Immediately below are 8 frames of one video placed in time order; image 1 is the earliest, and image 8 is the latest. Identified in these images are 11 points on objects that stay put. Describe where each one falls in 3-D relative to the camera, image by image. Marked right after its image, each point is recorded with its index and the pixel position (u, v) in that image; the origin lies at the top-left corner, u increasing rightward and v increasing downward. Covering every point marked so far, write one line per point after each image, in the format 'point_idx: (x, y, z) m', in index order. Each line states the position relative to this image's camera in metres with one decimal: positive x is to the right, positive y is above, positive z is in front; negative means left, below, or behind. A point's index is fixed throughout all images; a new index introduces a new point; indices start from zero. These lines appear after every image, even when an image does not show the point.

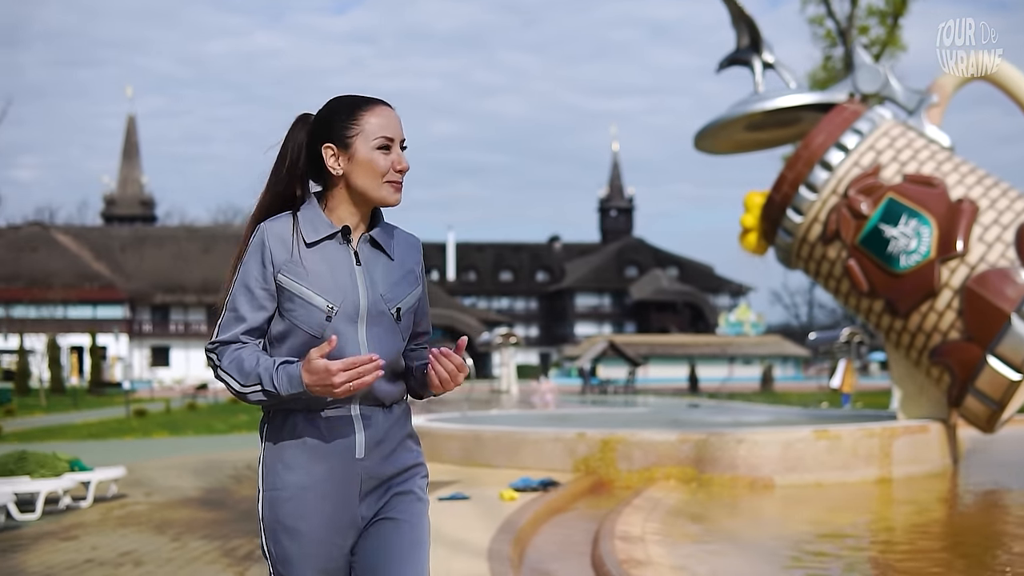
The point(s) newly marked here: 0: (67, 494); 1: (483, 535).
0: (-4.6, -2.1, +11.1) m
1: (-0.2, -1.6, +6.9) m
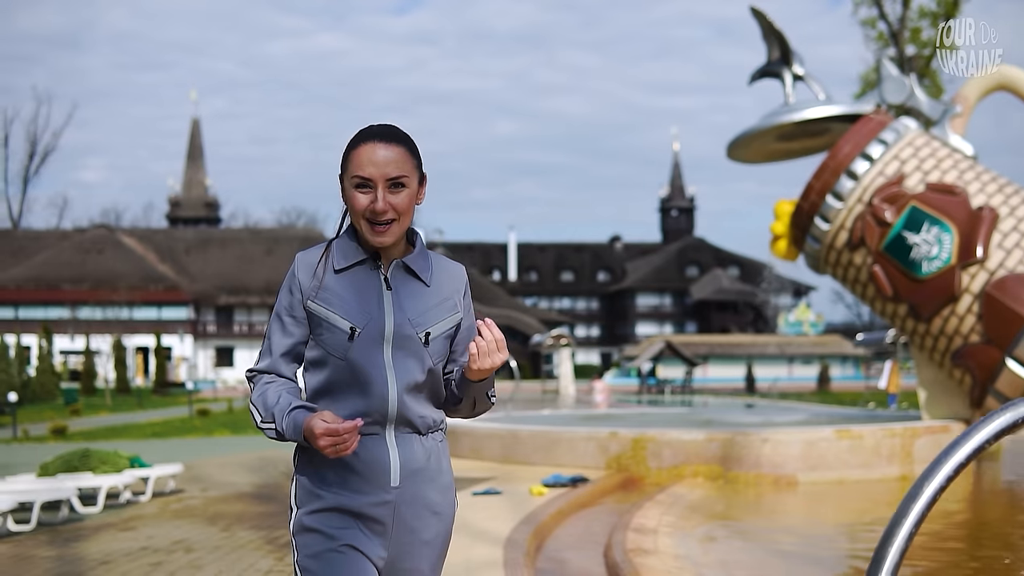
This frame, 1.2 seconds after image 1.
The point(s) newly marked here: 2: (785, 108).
0: (-4.2, -2.2, +11.8) m
1: (0.0, -1.6, +7.4) m
2: (+3.3, +2.1, +13.2) m
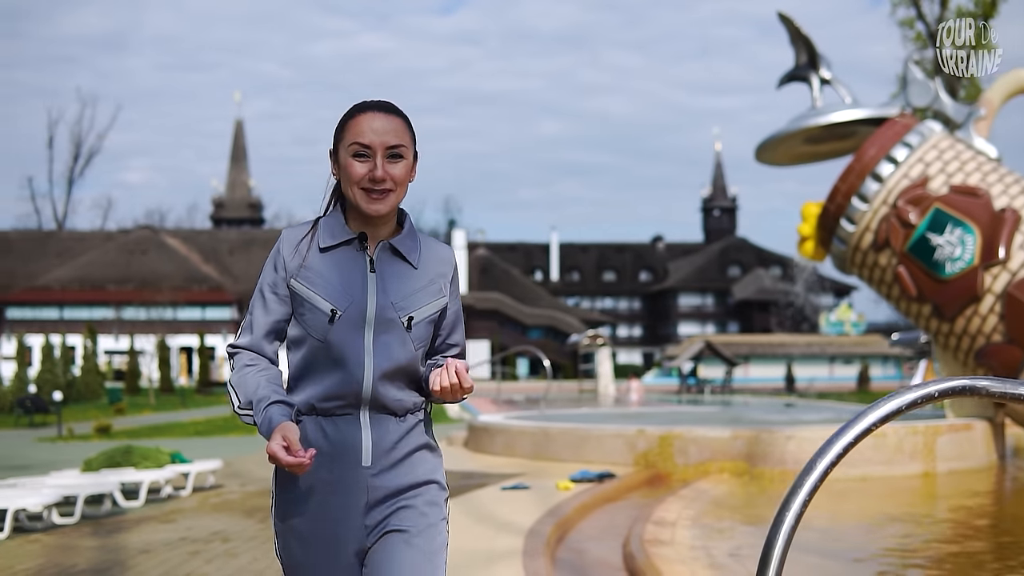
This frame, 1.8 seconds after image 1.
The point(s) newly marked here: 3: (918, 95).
0: (-3.9, -2.2, +12.2) m
1: (+0.1, -1.6, +7.6) m
2: (+3.7, +2.1, +13.3) m
3: (+4.8, +2.2, +12.9) m
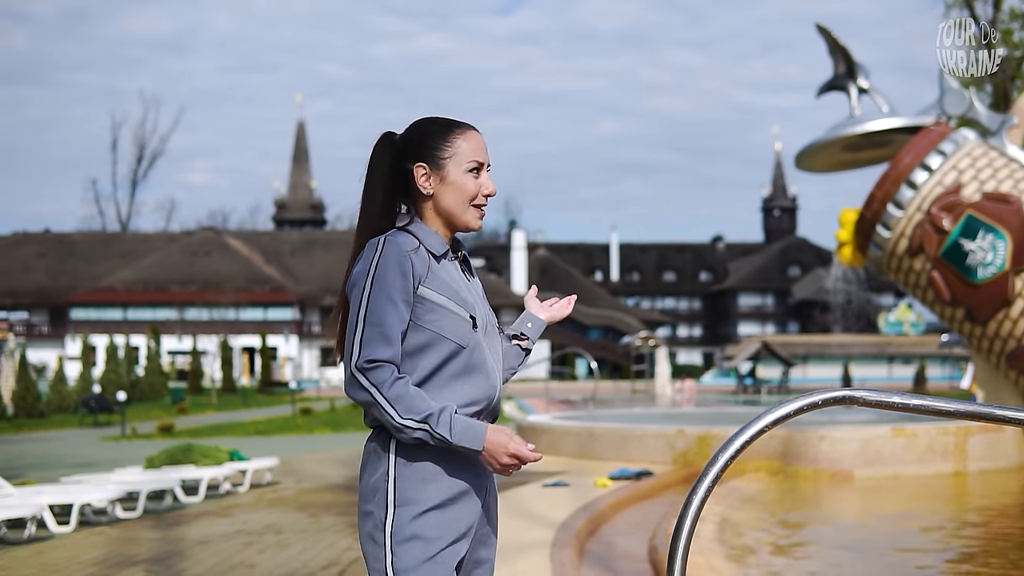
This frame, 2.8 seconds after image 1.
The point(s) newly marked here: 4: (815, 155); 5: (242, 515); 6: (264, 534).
0: (-3.4, -2.3, +12.8) m
1: (+0.4, -1.7, +8.0) m
2: (+4.2, +2.1, +13.5) m
3: (+5.3, +2.2, +13.0) m
4: (+3.9, +1.7, +13.9) m
5: (-2.5, -2.1, +10.1) m
6: (-1.9, -1.9, +8.3) m
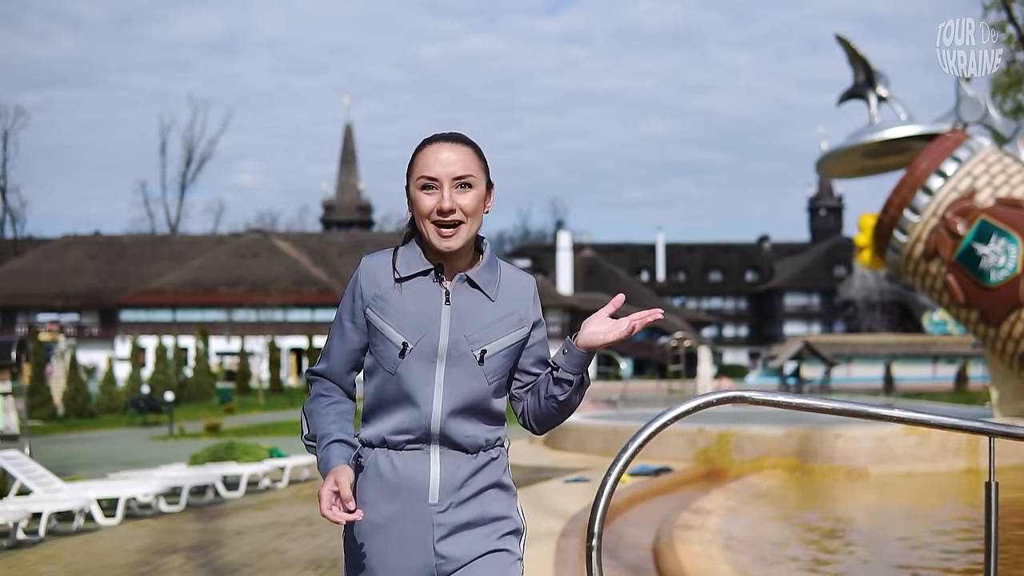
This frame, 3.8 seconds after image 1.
0: (-3.0, -2.3, +13.4) m
1: (+0.5, -1.7, +8.4) m
2: (+4.5, +2.0, +13.8) m
3: (+5.6, +2.2, +13.3) m
4: (+4.2, +1.7, +14.2) m
5: (-2.3, -2.2, +10.7) m
6: (-1.8, -1.9, +8.9) m
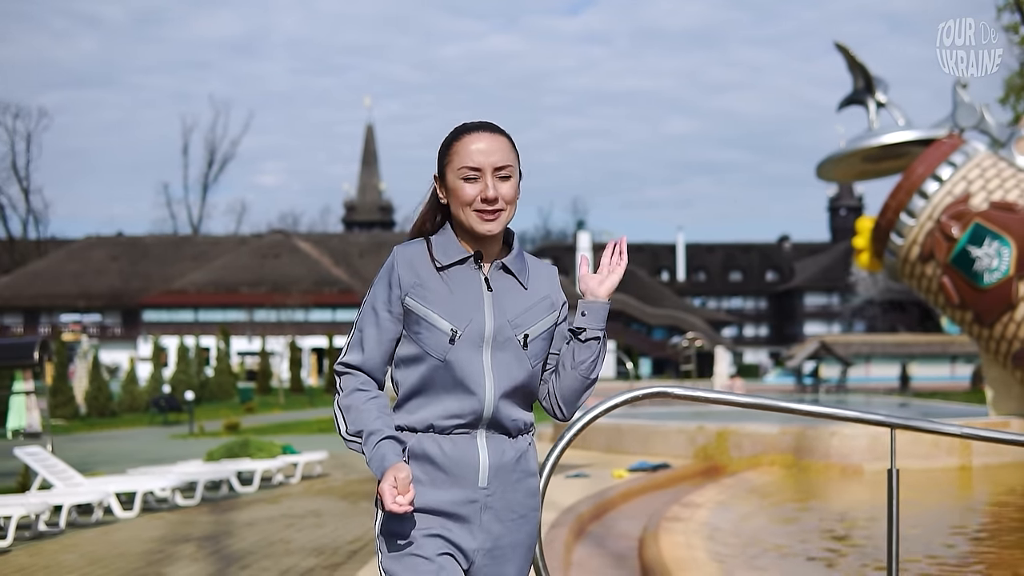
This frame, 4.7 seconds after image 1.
0: (-3.0, -2.3, +13.8) m
1: (+0.5, -1.7, +8.8) m
2: (+4.6, +2.0, +14.1) m
3: (+5.6, +2.1, +13.5) m
4: (+4.3, +1.7, +14.5) m
5: (-2.3, -2.2, +11.1) m
6: (-1.8, -2.0, +9.3) m
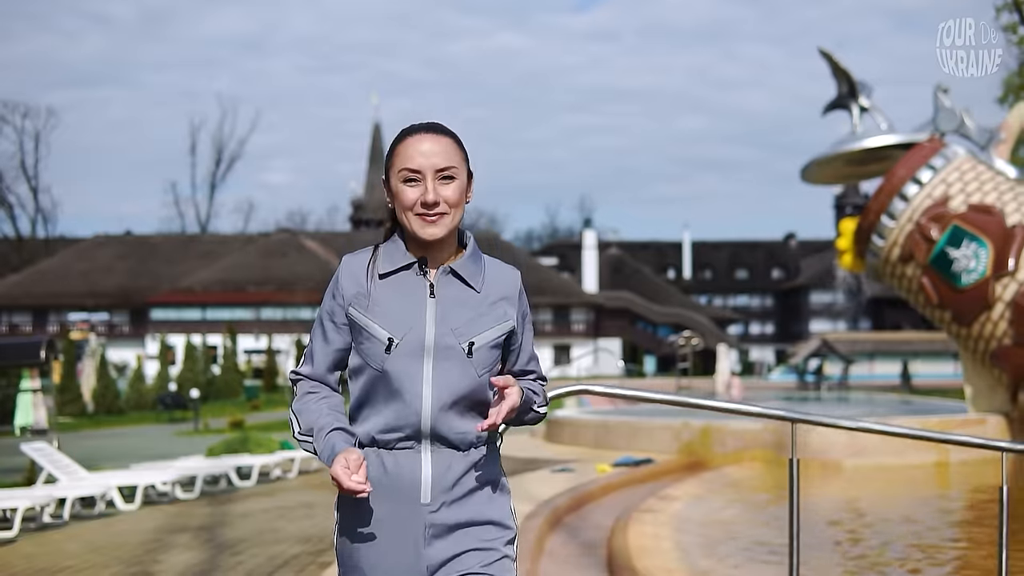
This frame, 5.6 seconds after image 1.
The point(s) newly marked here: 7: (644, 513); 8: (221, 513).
0: (-3.1, -2.3, +14.2) m
1: (+0.4, -1.7, +9.2) m
2: (+4.5, +2.0, +14.5) m
3: (+5.5, +2.1, +13.9) m
4: (+4.2, +1.7, +14.8) m
5: (-2.4, -2.2, +11.5) m
6: (-1.9, -2.0, +9.7) m
7: (+1.0, -1.7, +8.2) m
8: (-2.7, -2.0, +9.9) m
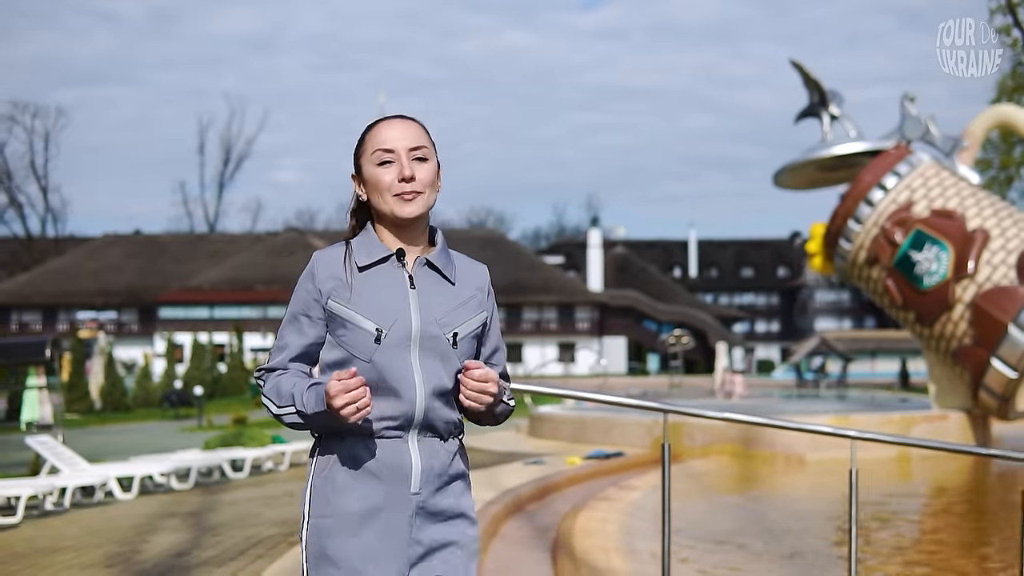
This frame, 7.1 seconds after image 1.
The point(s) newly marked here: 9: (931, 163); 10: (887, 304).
0: (-3.3, -2.3, +14.8) m
1: (+0.1, -1.8, +9.8) m
2: (+4.3, +2.0, +15.0) m
3: (+5.3, +2.1, +14.5) m
4: (+3.9, +1.6, +15.4) m
5: (-2.6, -2.2, +12.1) m
6: (-2.2, -2.0, +10.3) m
7: (+0.7, -1.7, +8.8) m
8: (-2.9, -2.1, +10.5) m
9: (+5.1, +1.6, +13.5) m
10: (+4.7, -0.2, +13.9) m
